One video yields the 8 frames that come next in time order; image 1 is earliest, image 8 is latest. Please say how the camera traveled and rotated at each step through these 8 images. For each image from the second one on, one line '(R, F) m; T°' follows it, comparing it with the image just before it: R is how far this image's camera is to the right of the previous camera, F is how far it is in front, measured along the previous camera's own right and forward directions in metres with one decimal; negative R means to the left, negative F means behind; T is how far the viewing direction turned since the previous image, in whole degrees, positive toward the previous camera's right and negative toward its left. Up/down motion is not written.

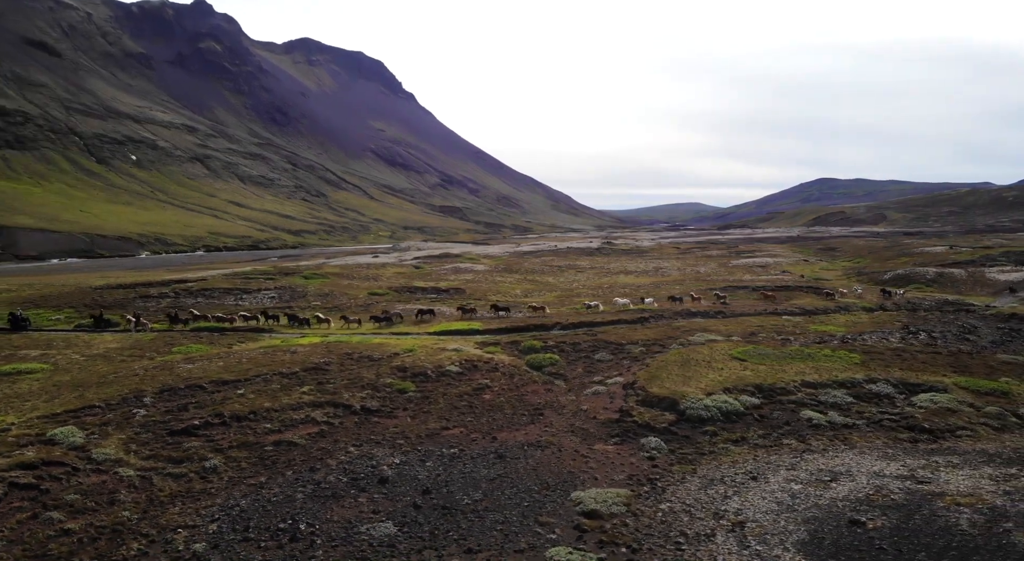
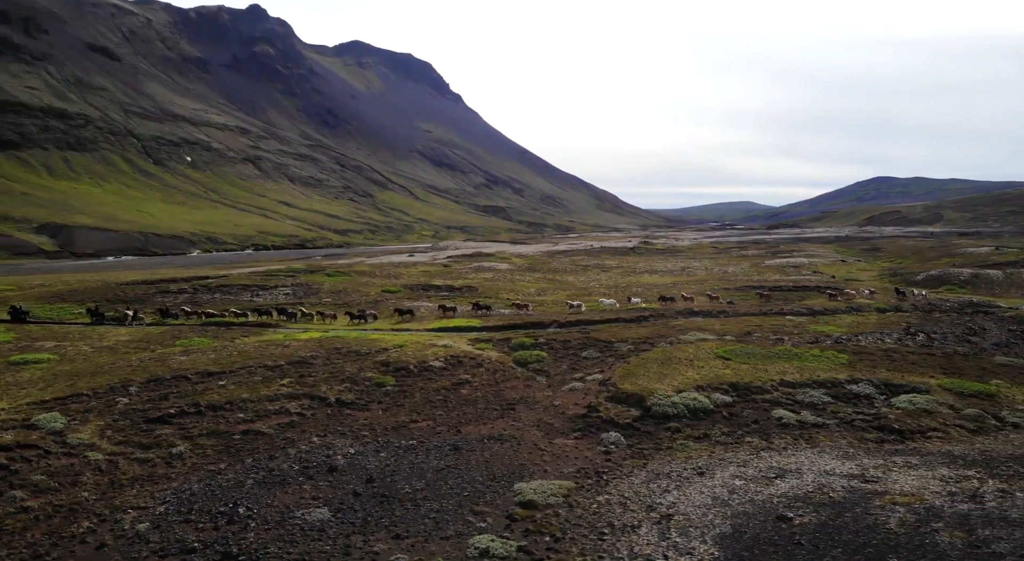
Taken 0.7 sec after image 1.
(+3.9, -0.4) m; -3°
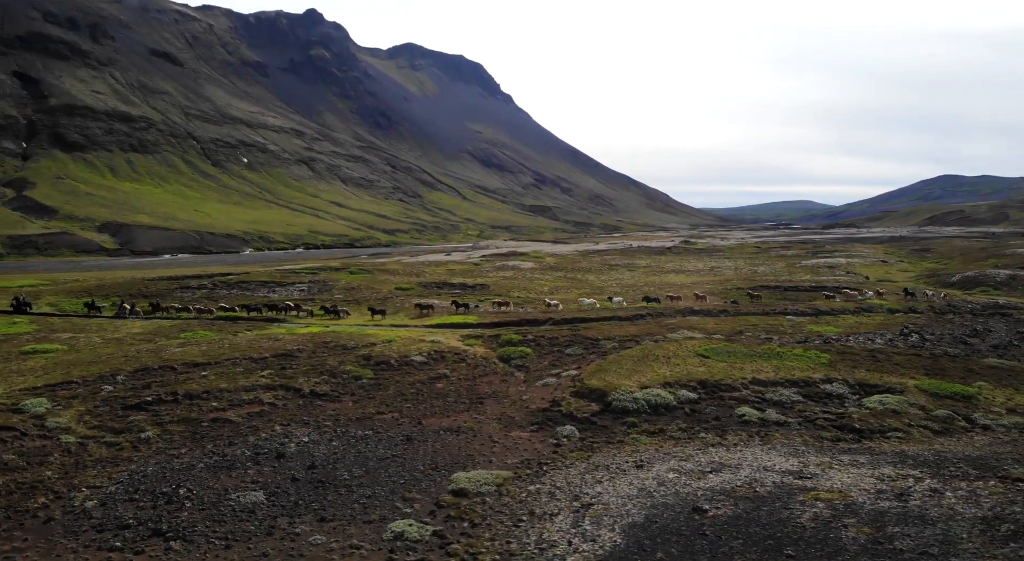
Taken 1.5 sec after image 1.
(+4.4, -0.6) m; -3°
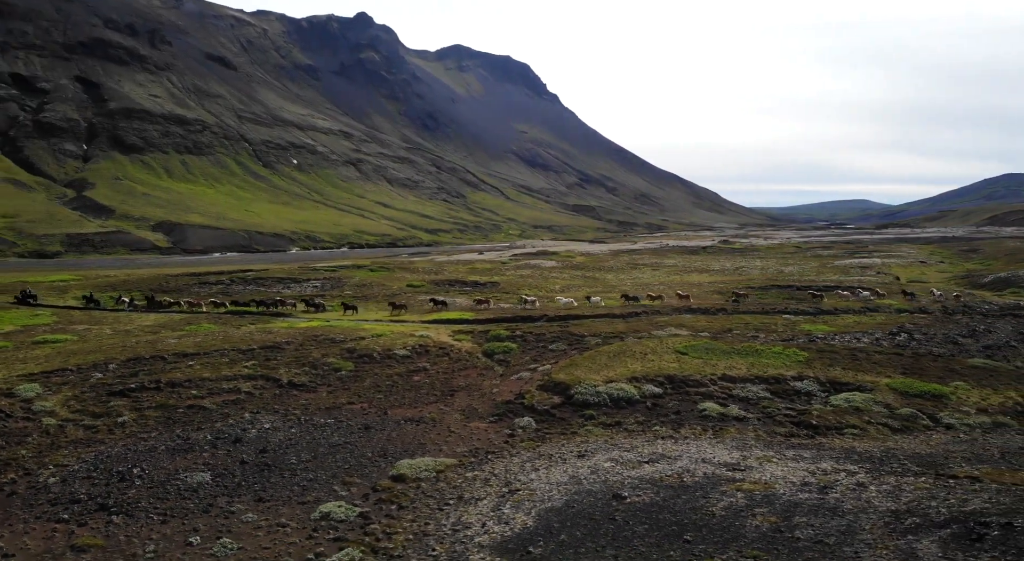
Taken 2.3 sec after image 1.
(+4.2, -0.7) m; -3°
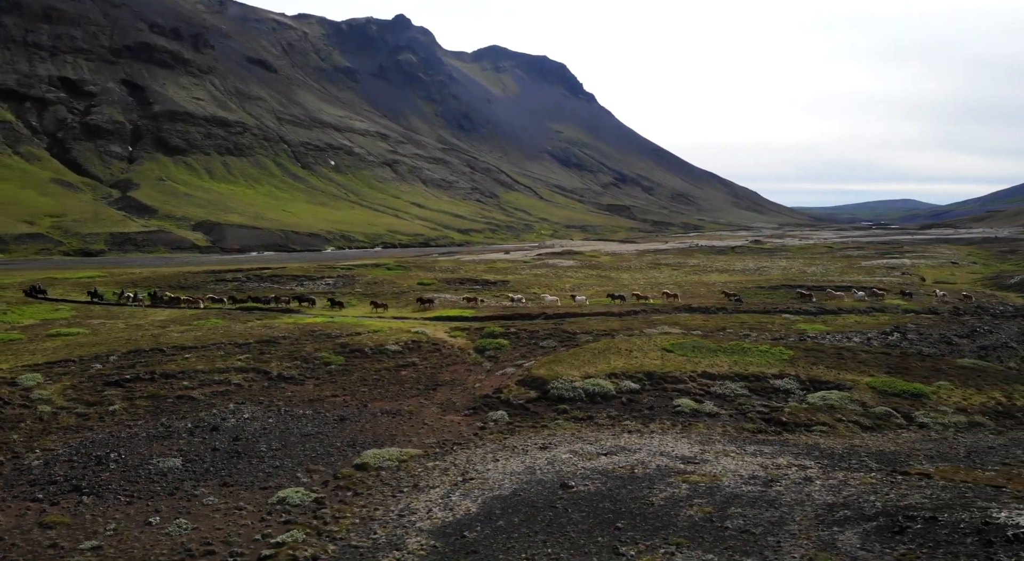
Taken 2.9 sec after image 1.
(+3.0, -0.7) m; -2°
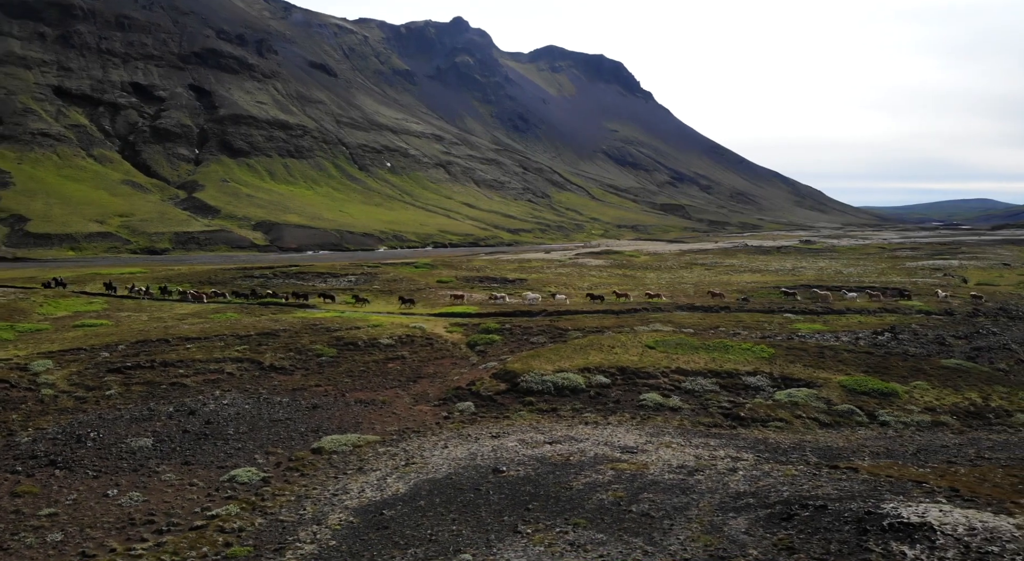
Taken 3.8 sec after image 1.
(+4.4, -1.1) m; -4°
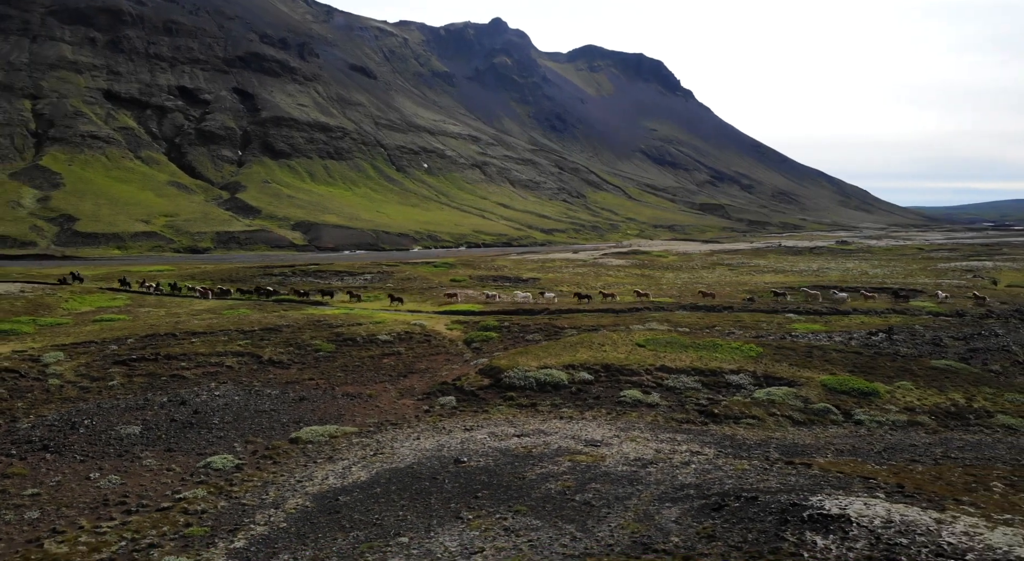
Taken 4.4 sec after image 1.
(+2.9, -0.8) m; -3°
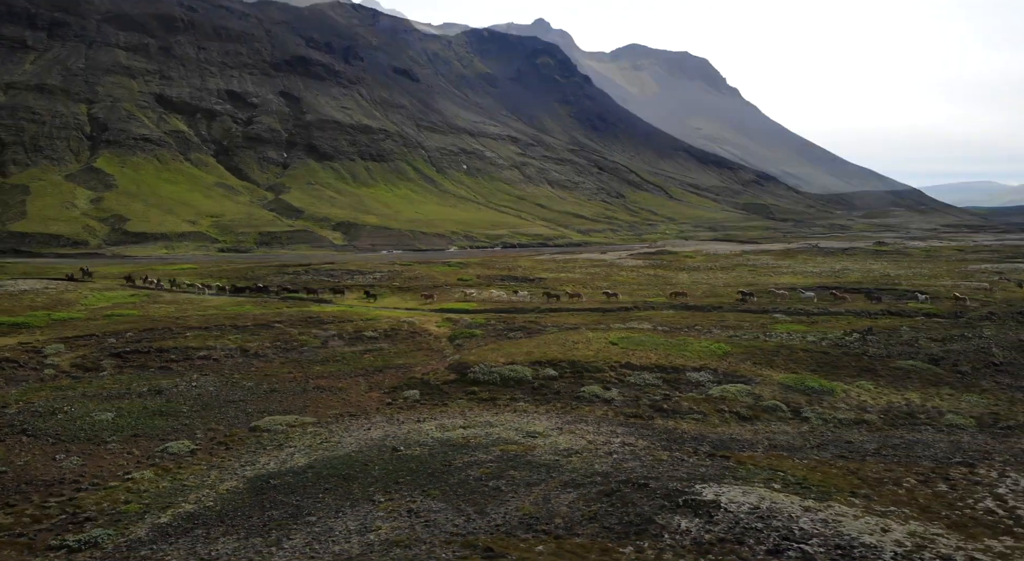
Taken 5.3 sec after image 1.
(+4.3, -1.3) m; -3°
